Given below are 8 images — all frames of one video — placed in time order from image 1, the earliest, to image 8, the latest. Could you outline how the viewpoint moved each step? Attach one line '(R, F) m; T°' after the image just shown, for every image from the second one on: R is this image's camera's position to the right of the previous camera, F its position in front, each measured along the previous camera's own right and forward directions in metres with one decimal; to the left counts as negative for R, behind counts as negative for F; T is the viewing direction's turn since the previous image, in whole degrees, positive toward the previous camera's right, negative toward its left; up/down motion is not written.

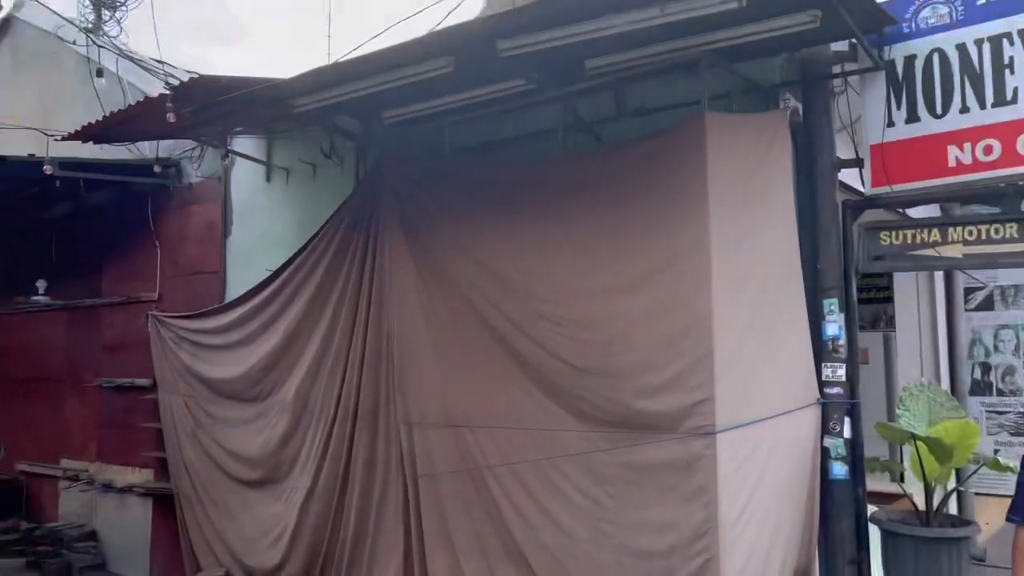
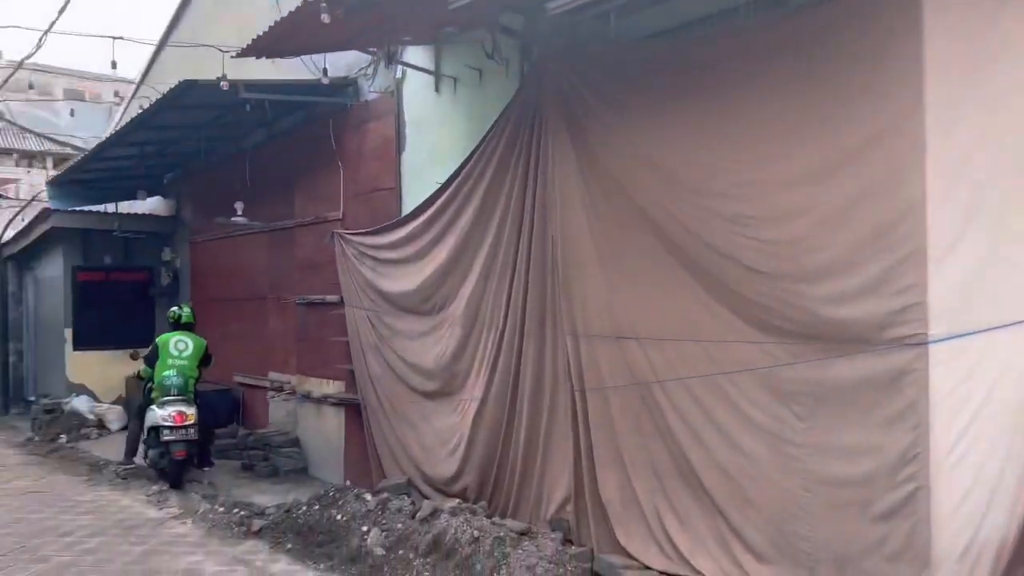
(+0.1, +0.3) m; -14°
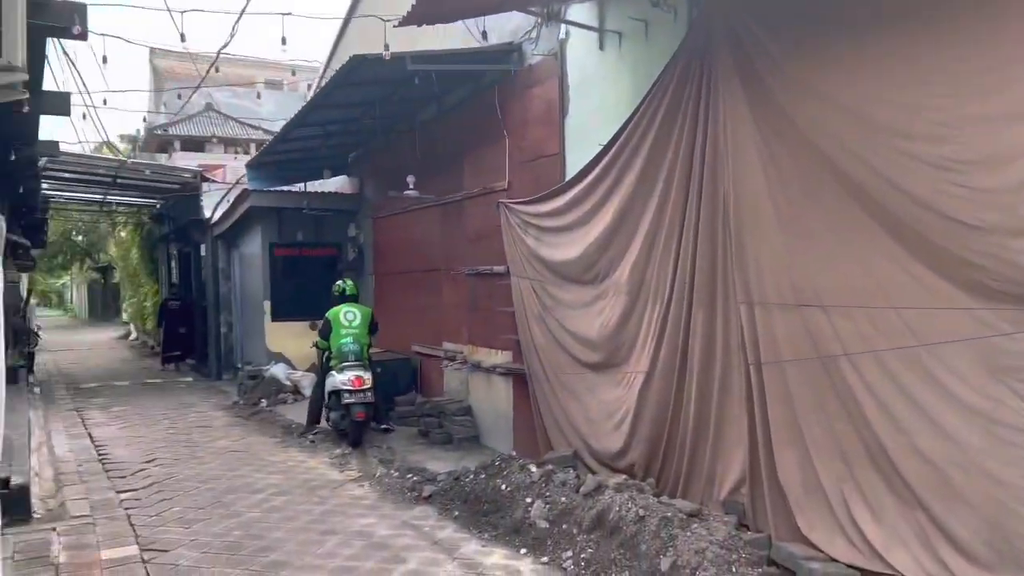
(+0.1, +0.2) m; -13°
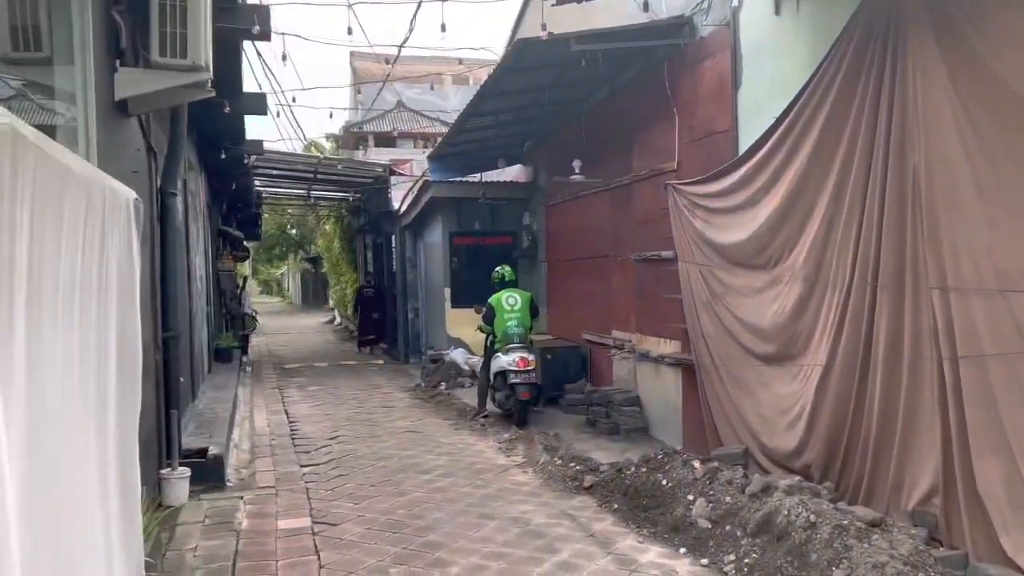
(+0.2, +0.2) m; -13°
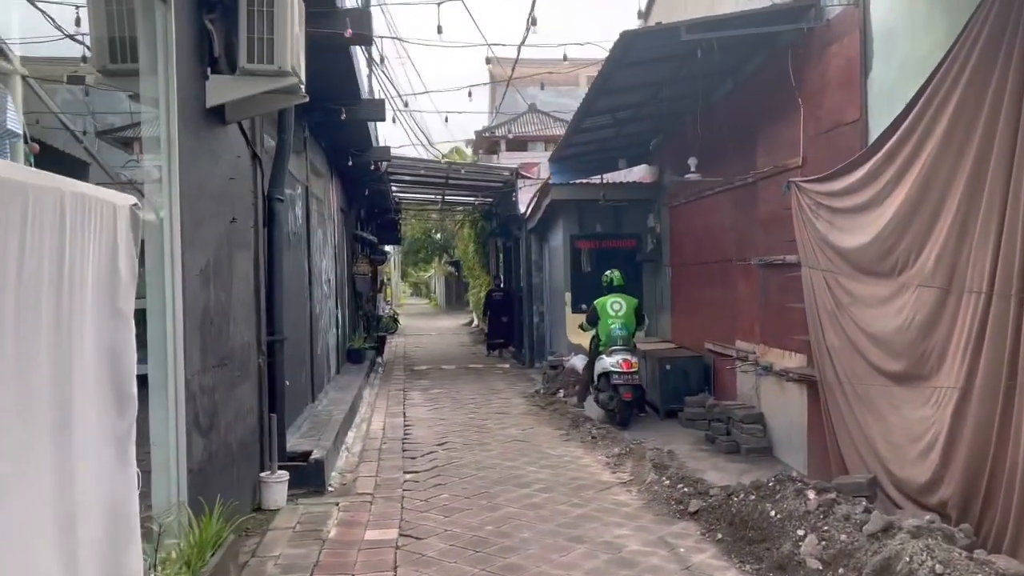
(+0.3, +0.3) m; -10°
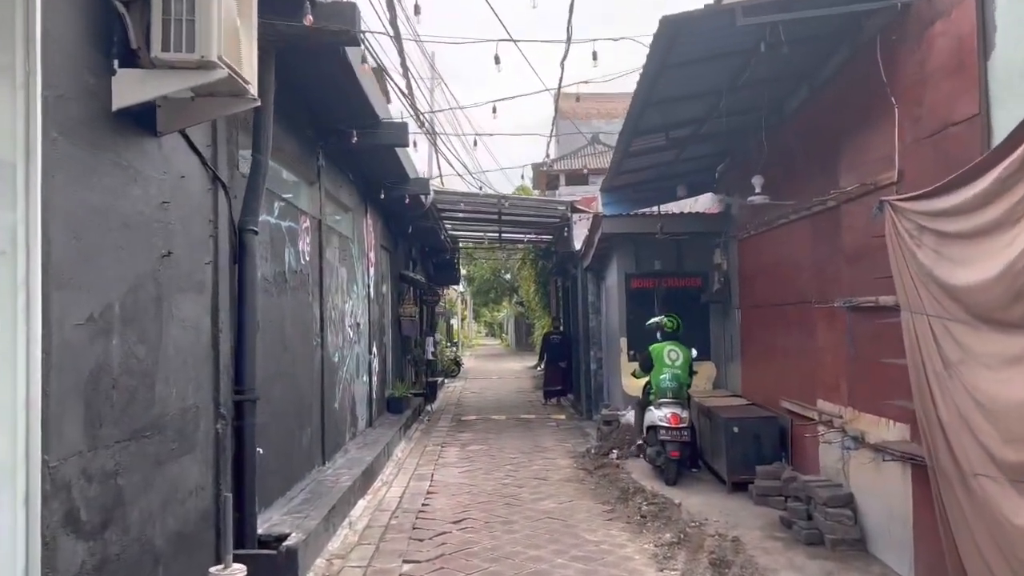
(+0.4, +1.1) m; -5°
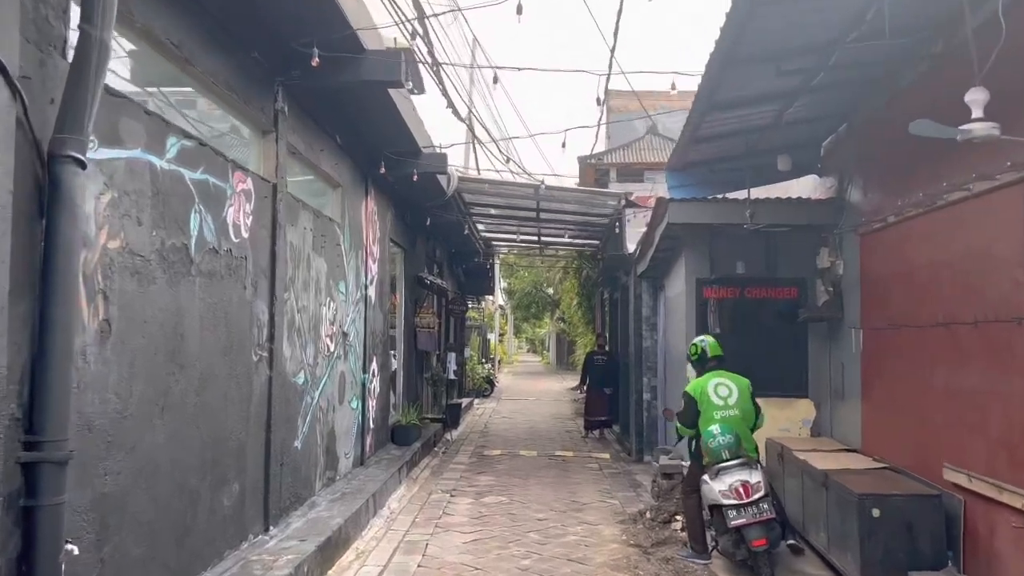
(+0.1, +2.3) m; -3°
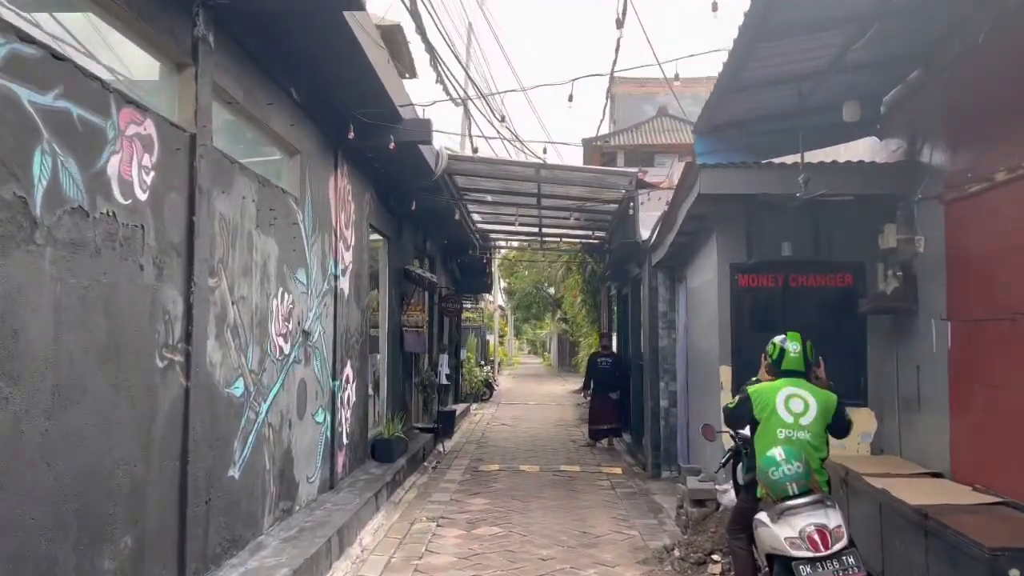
(0.0, +1.3) m; 0°
